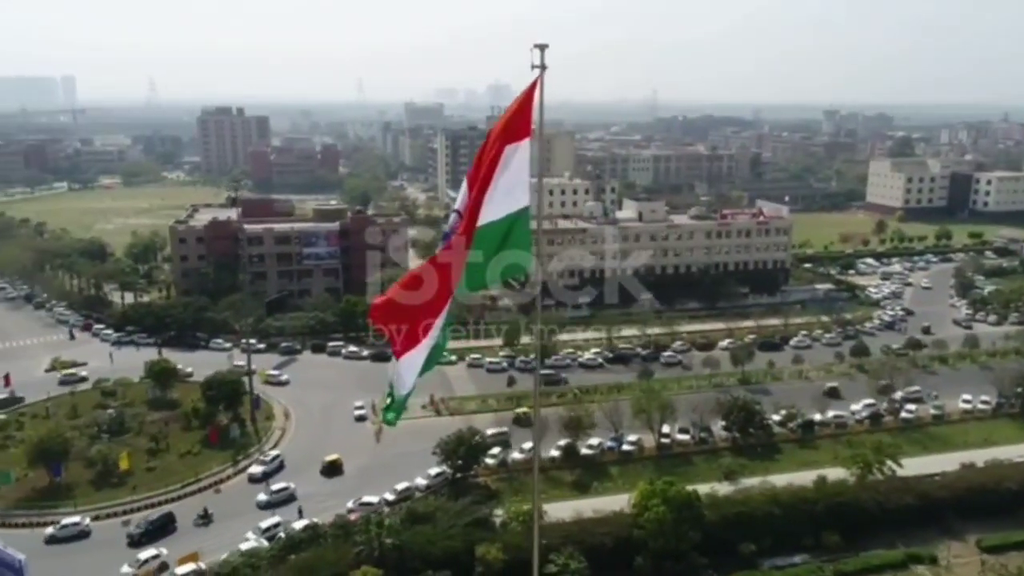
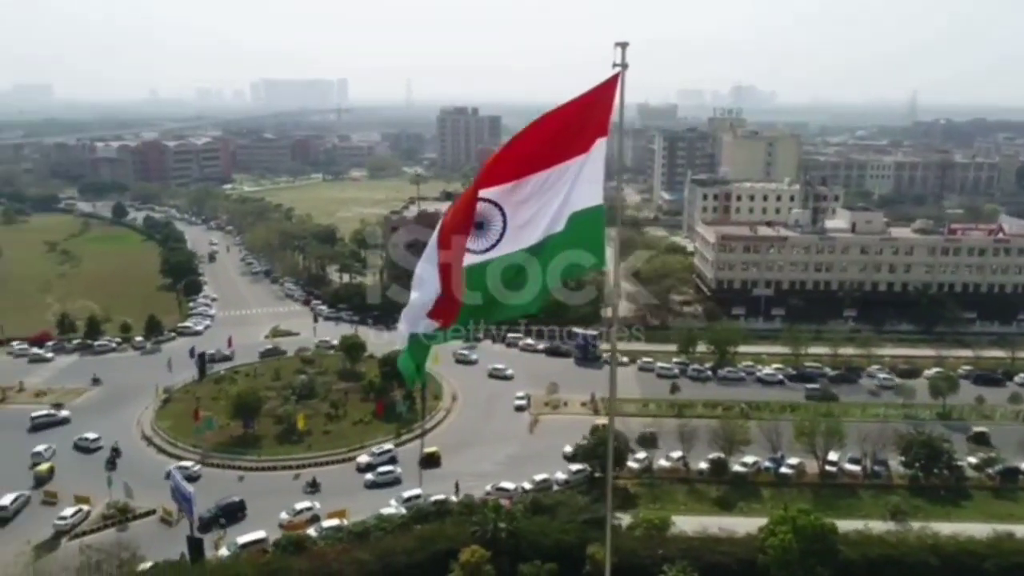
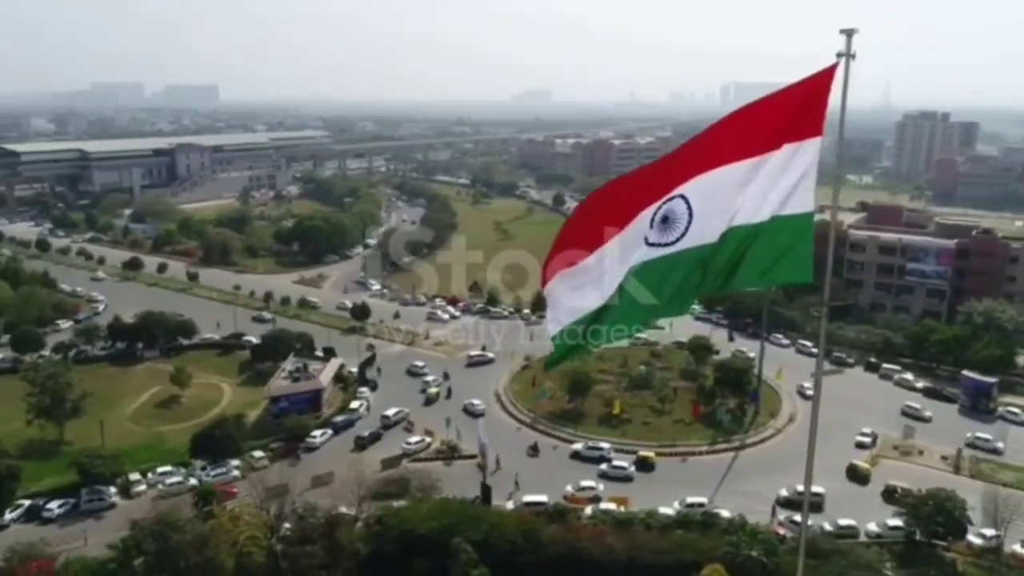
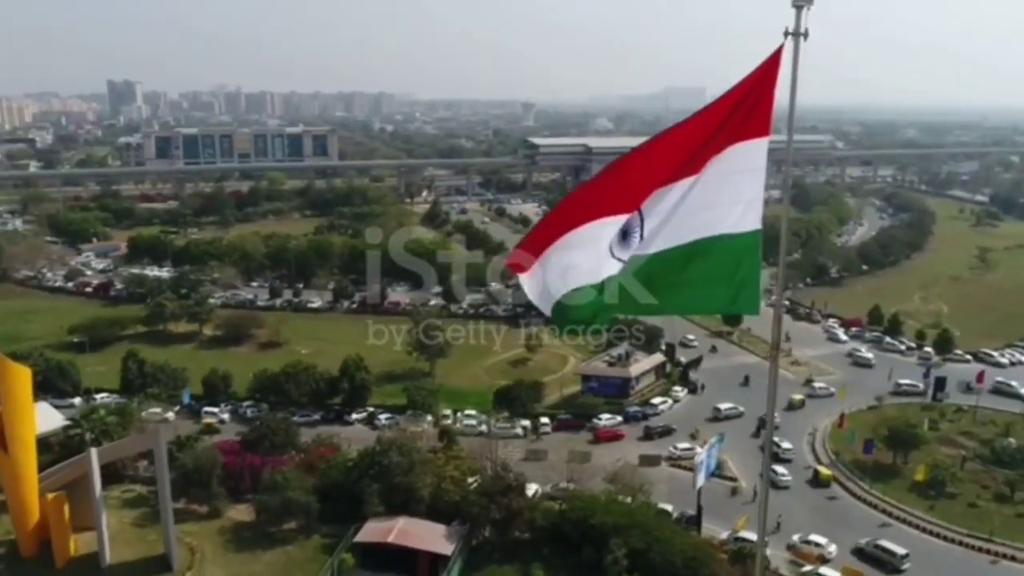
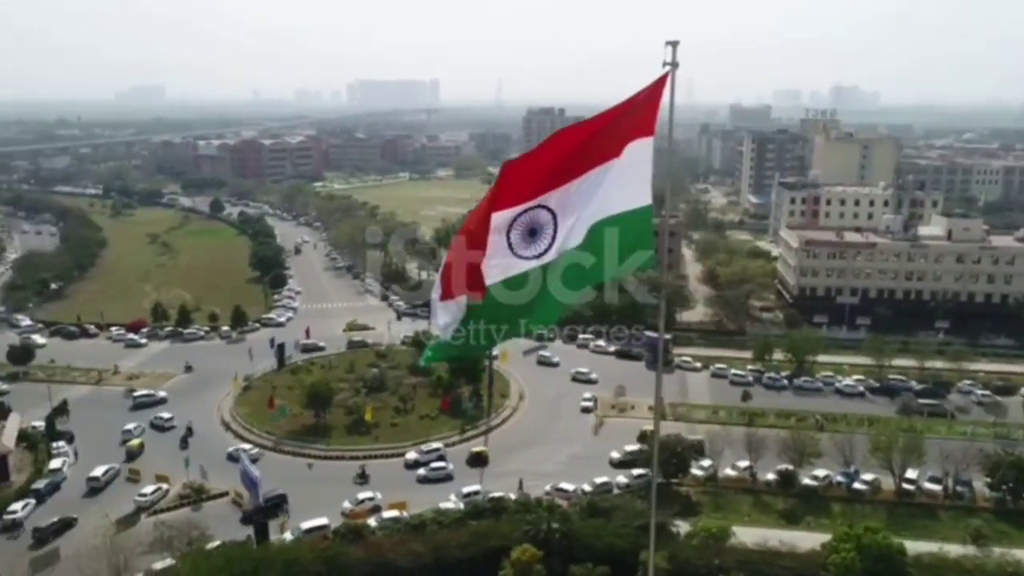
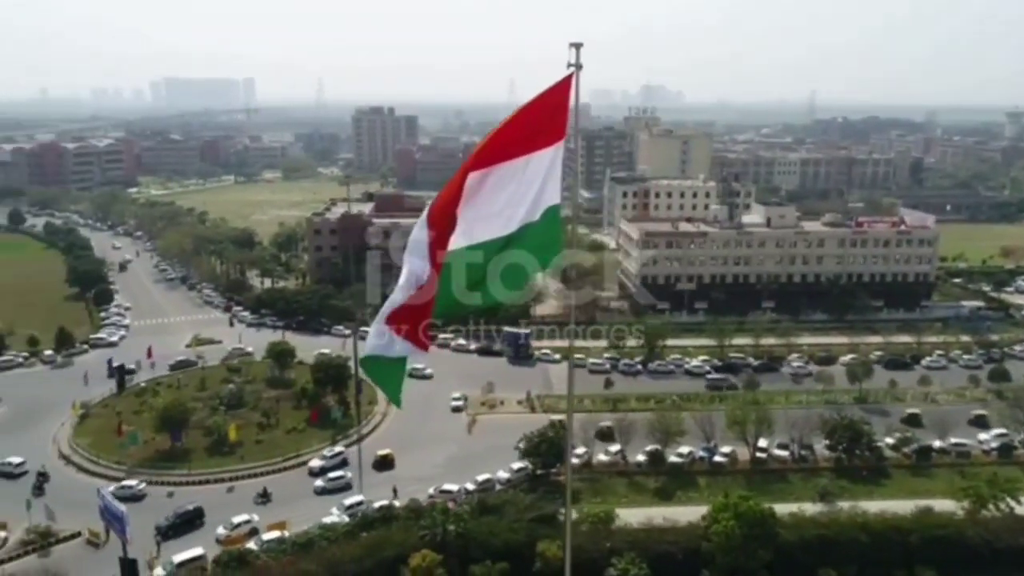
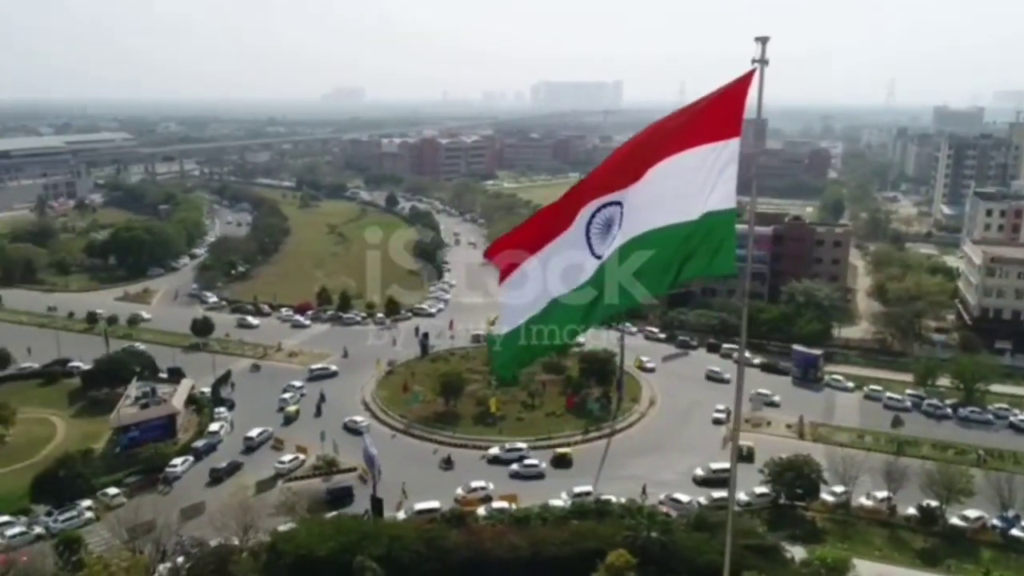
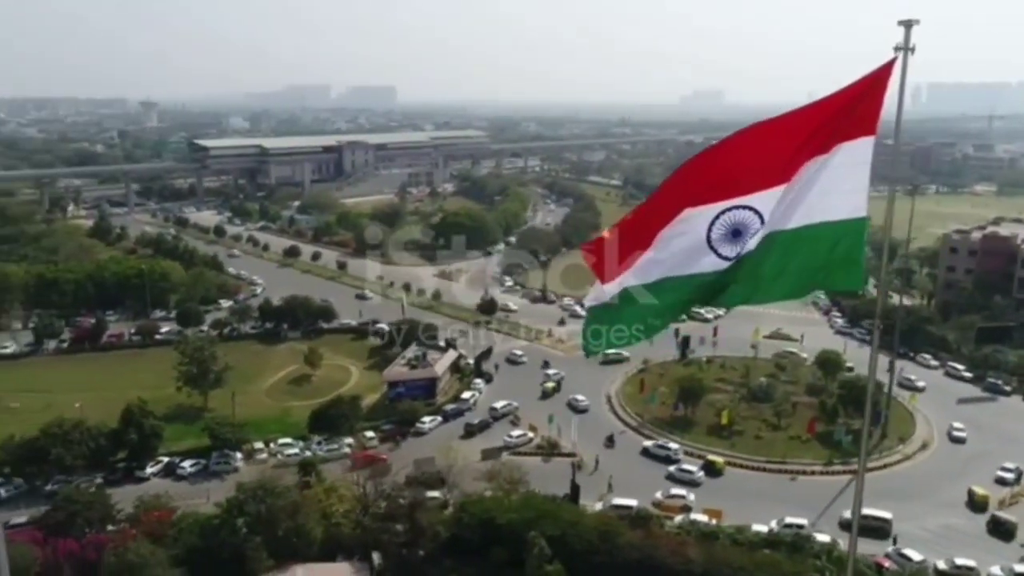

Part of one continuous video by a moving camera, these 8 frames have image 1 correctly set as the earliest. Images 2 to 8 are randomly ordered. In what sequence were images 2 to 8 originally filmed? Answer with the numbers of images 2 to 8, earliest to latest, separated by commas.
6, 2, 5, 7, 3, 8, 4
